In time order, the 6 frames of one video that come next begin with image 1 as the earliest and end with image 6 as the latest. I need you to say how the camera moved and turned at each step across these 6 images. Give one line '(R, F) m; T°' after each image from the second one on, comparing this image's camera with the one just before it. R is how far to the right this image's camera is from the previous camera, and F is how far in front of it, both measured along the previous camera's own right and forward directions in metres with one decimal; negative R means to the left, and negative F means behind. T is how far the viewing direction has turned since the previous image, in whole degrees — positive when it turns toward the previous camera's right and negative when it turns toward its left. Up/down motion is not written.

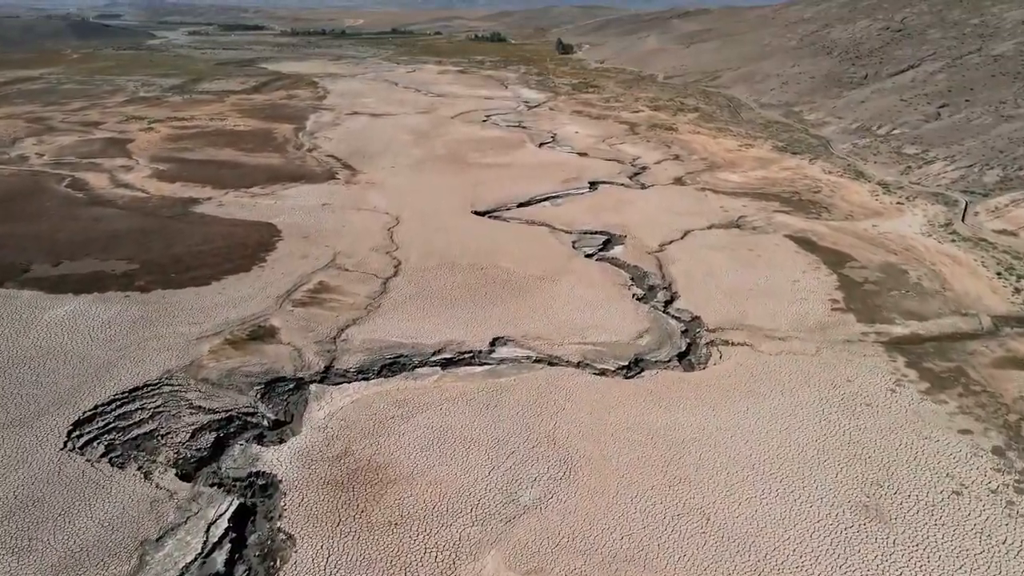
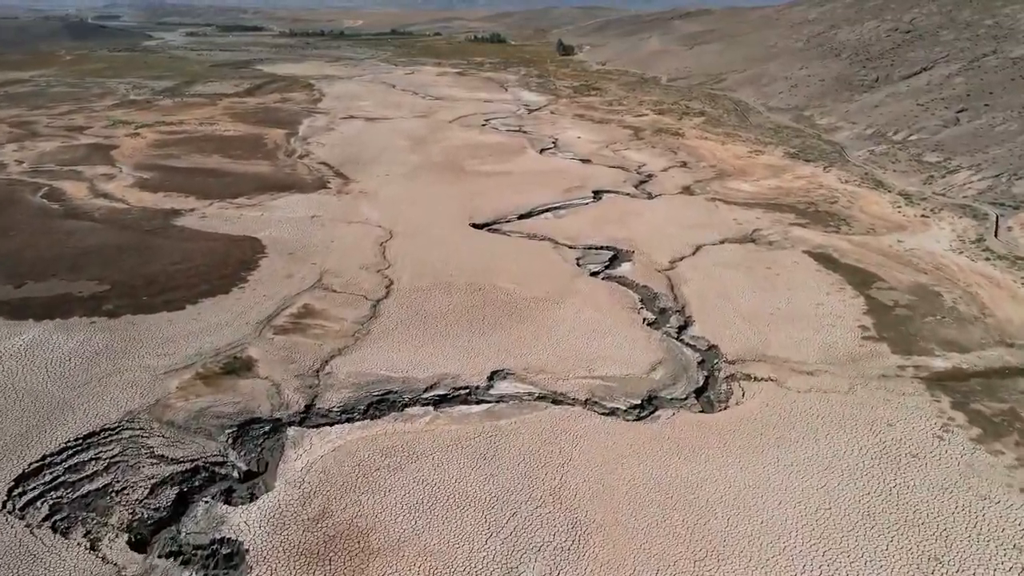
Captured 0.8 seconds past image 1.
(0.0, +1.4) m; 0°
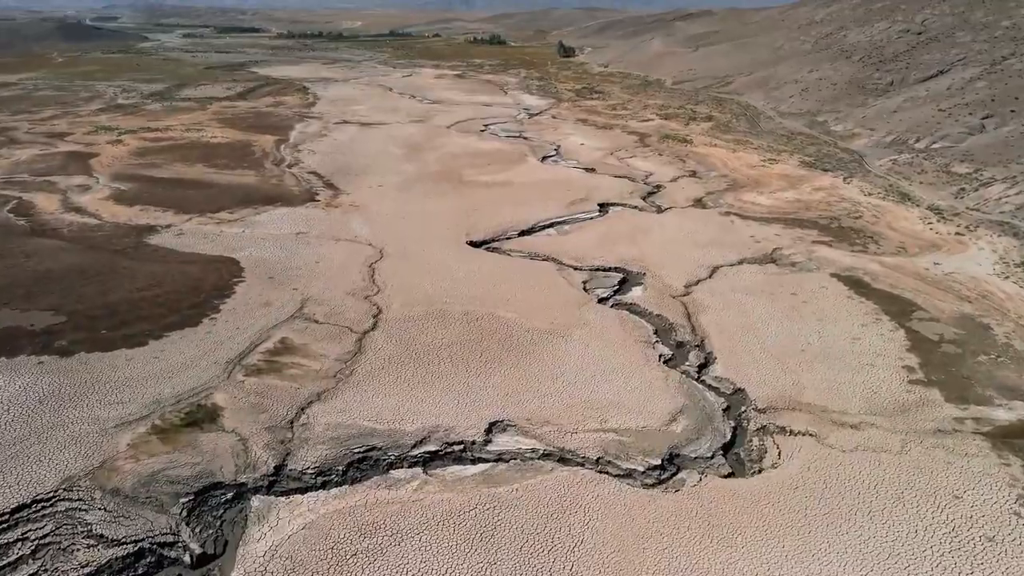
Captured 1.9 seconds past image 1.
(0.0, +1.7) m; 0°
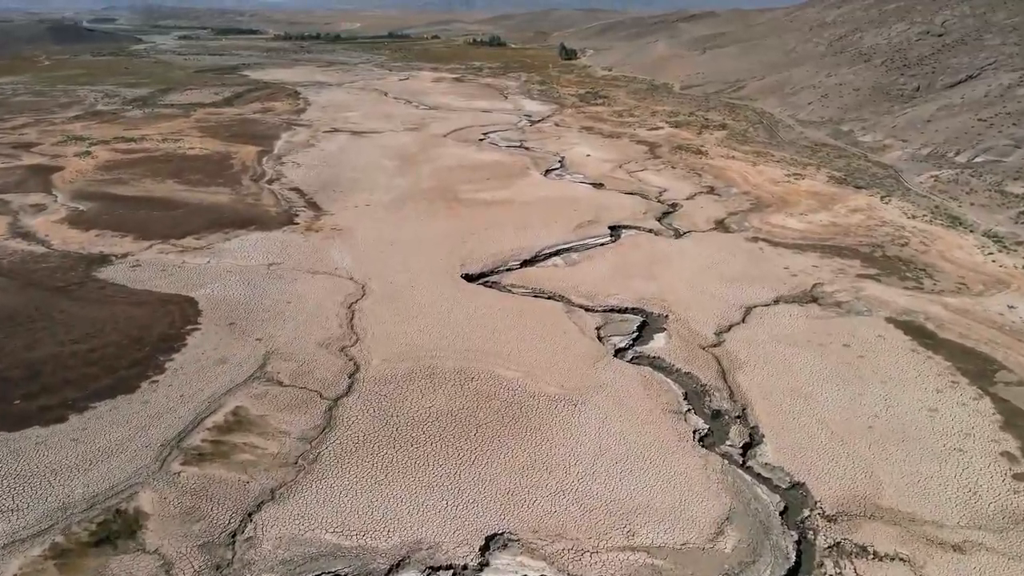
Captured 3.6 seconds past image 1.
(0.0, +2.6) m; 0°
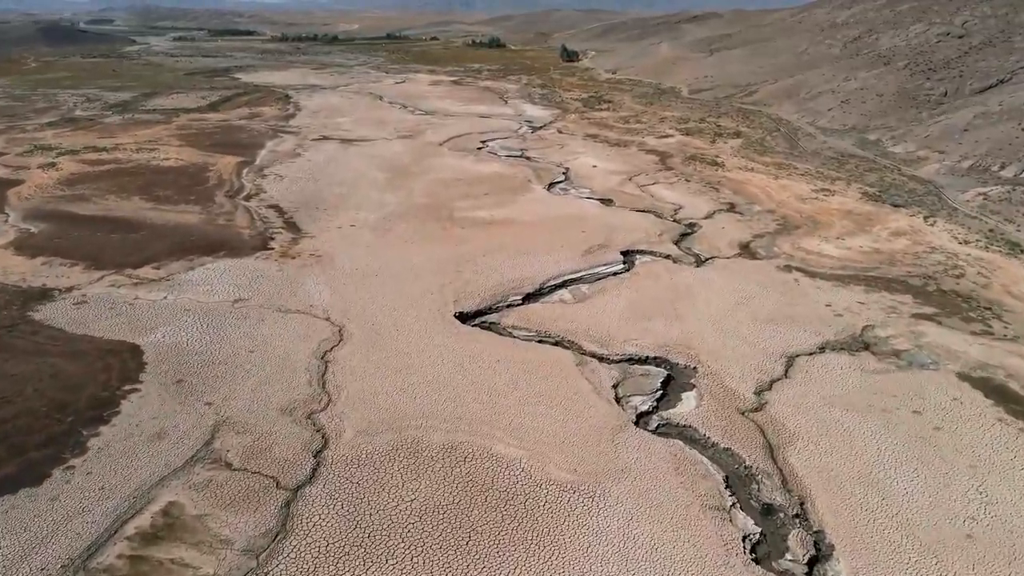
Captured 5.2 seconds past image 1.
(0.0, +2.5) m; 0°
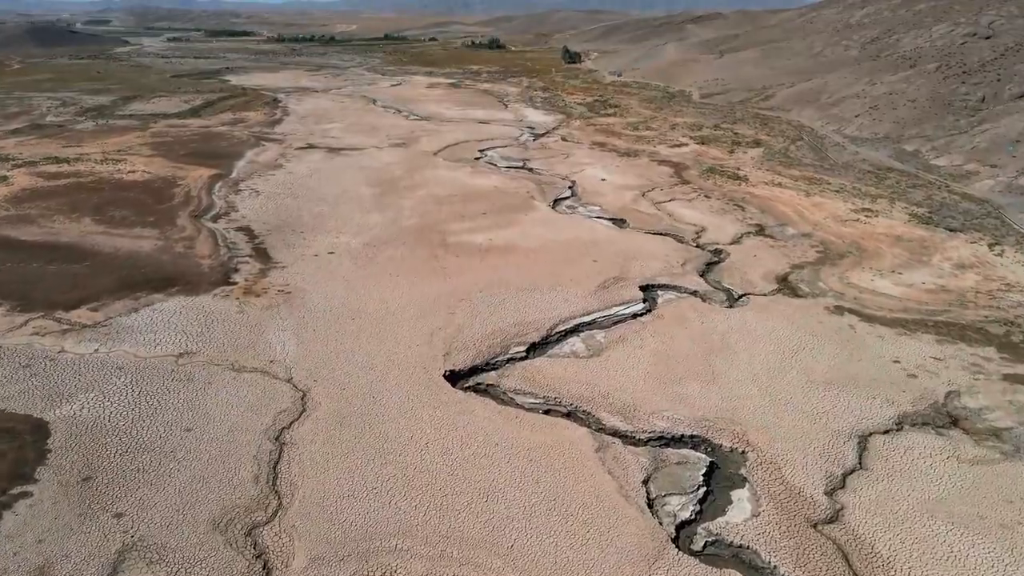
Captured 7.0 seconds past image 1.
(0.0, +2.9) m; 0°
